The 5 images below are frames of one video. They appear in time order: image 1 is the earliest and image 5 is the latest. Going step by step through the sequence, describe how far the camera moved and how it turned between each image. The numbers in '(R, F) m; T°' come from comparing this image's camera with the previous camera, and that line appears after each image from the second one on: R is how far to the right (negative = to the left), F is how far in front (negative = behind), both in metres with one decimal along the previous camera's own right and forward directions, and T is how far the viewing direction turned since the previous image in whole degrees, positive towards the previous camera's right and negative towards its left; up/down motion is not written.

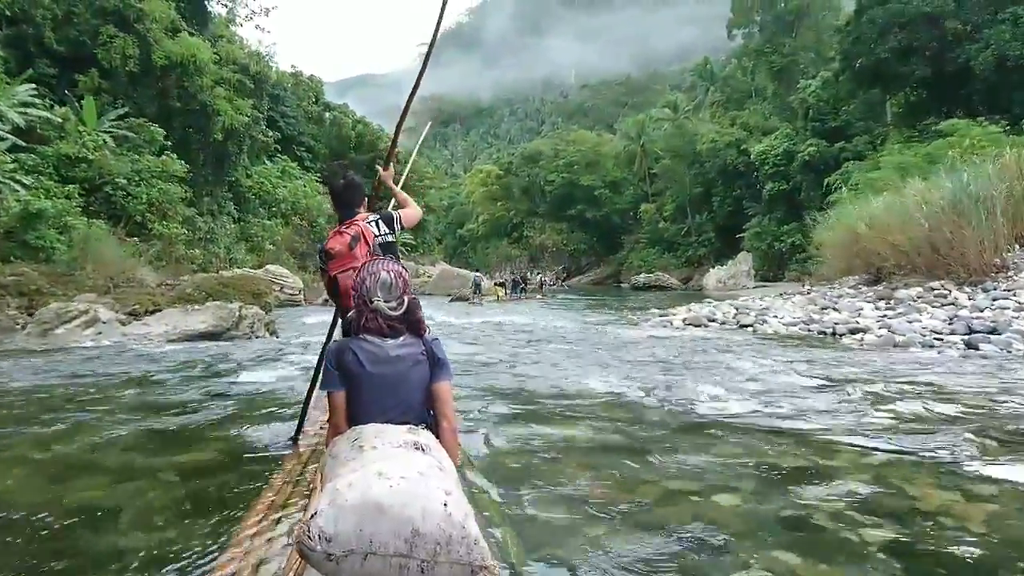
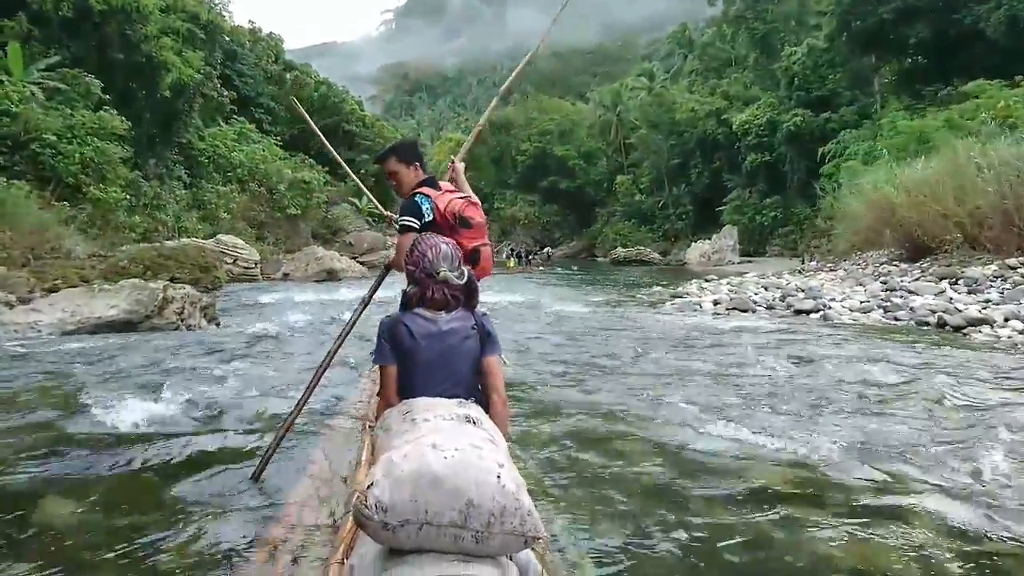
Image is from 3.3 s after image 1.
(-0.3, +1.7) m; +2°
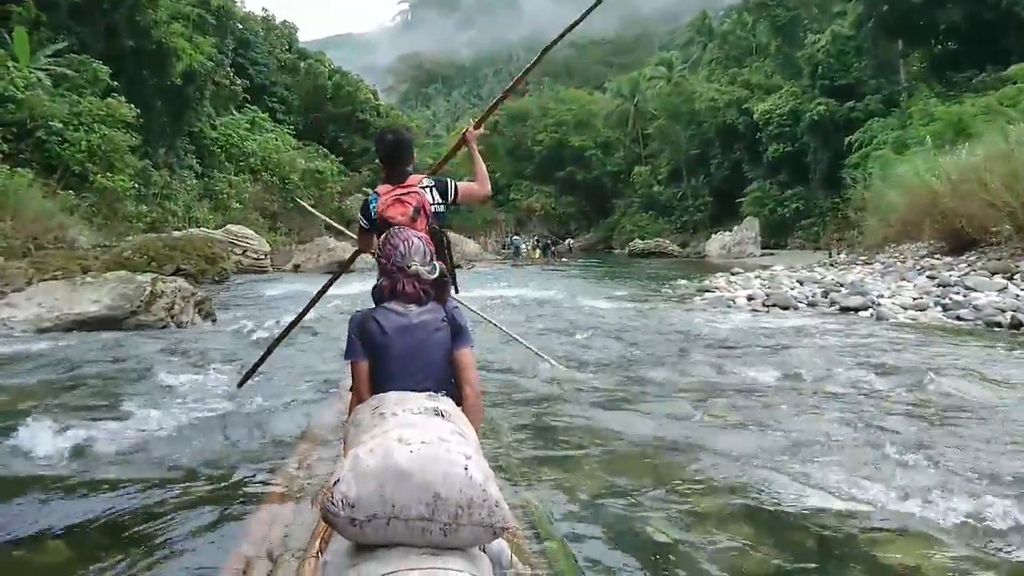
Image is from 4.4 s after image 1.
(0.0, +0.5) m; -1°
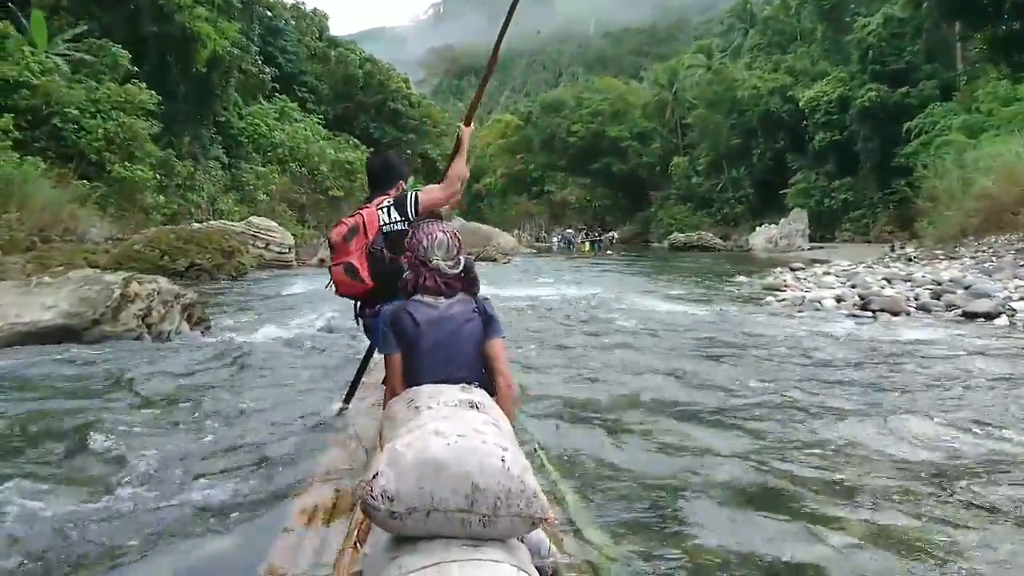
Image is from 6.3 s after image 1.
(-0.1, +1.0) m; -2°
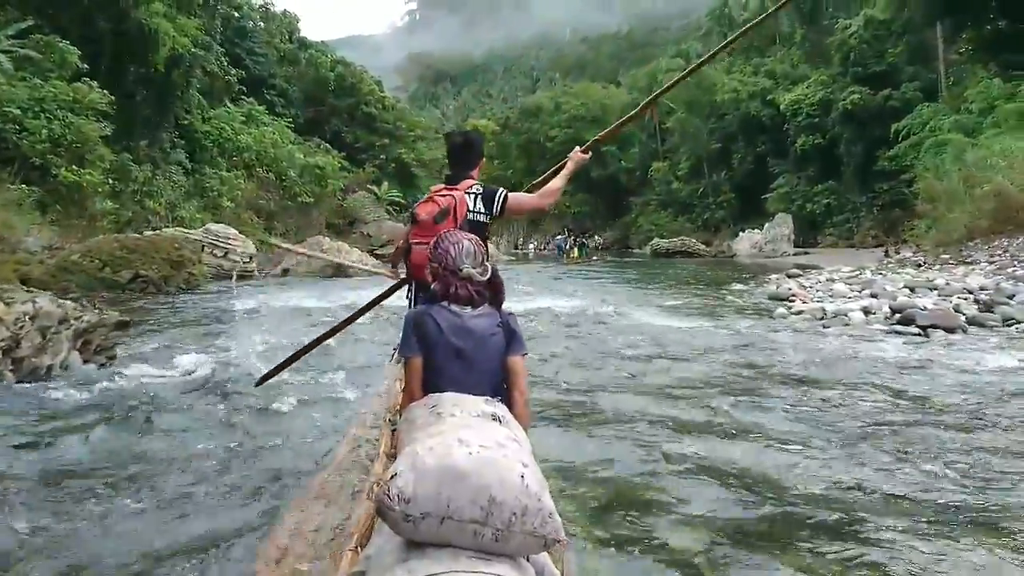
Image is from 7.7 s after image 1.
(0.0, +0.9) m; +2°
